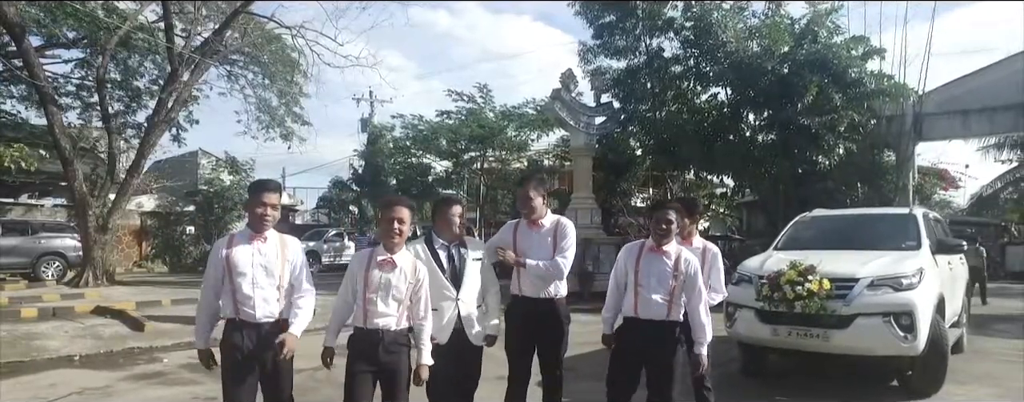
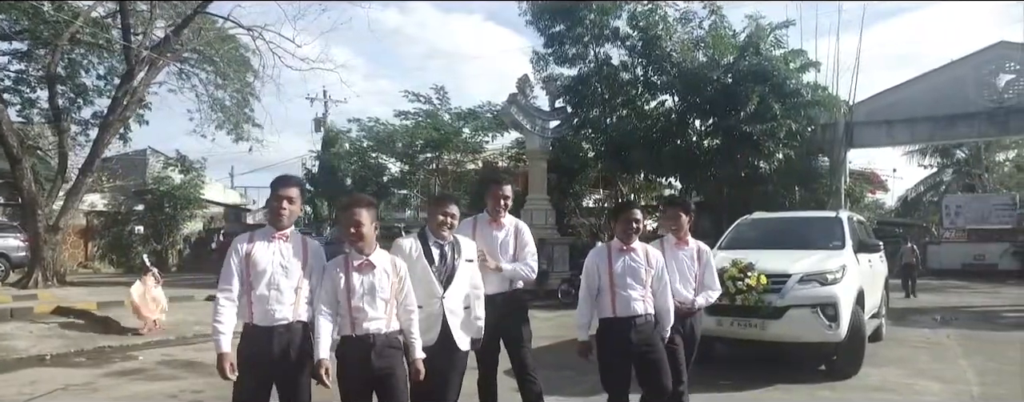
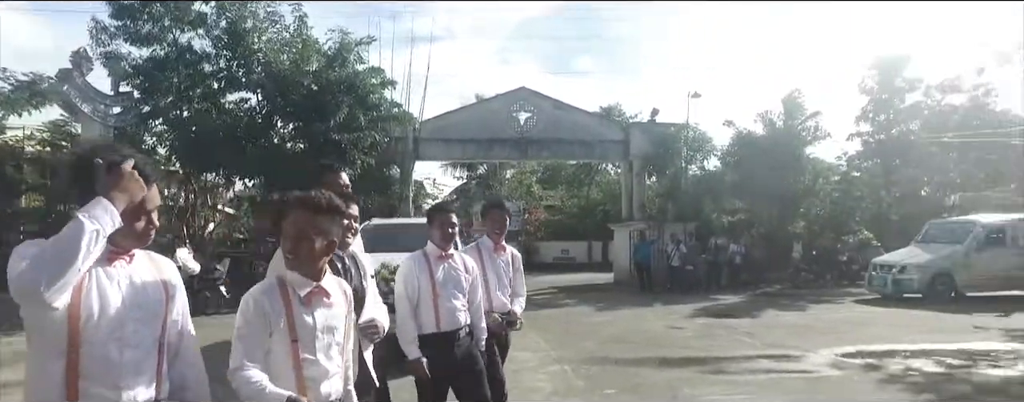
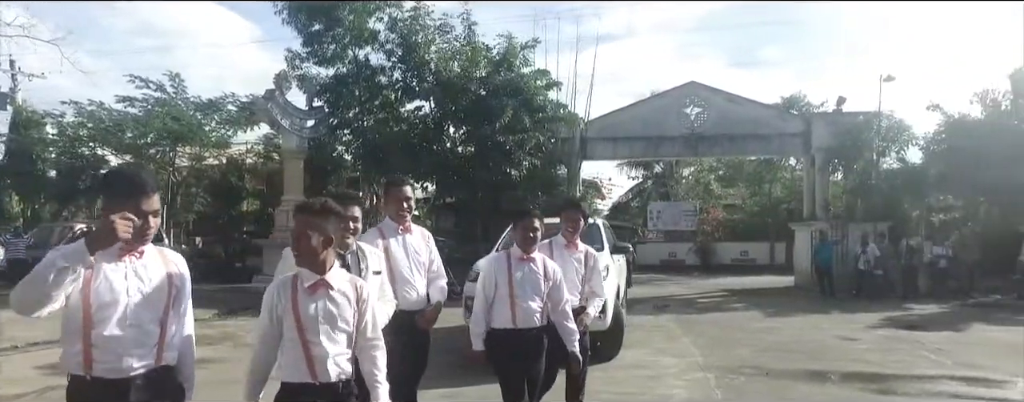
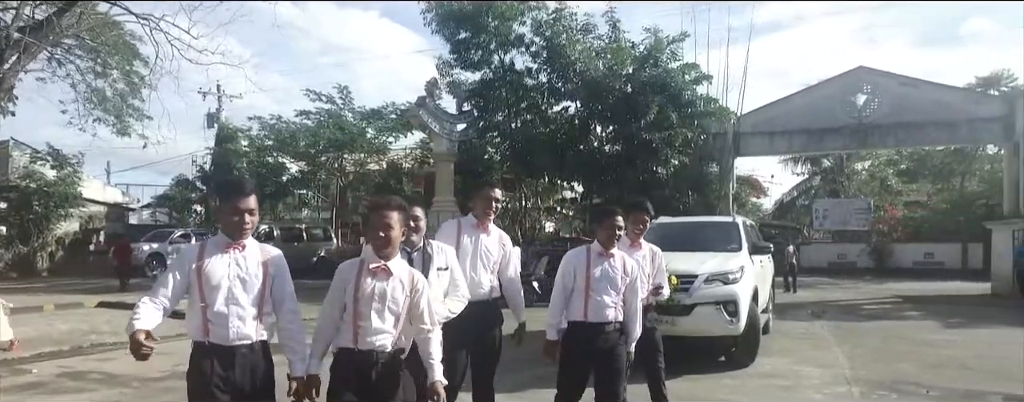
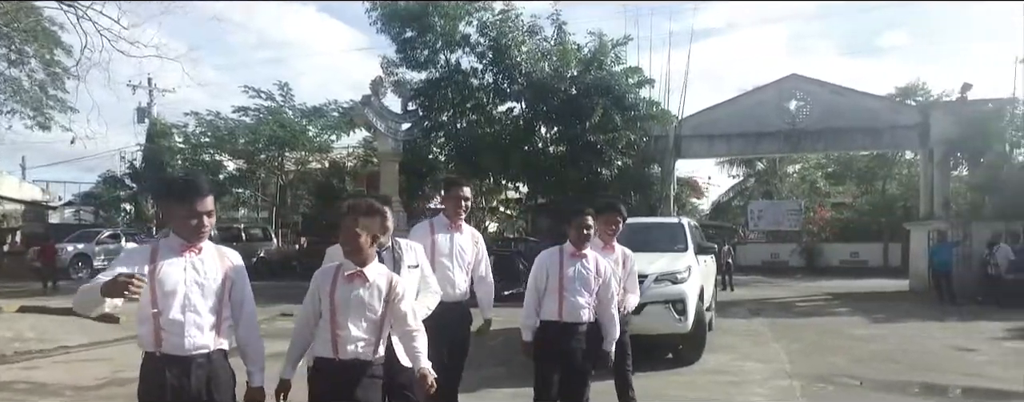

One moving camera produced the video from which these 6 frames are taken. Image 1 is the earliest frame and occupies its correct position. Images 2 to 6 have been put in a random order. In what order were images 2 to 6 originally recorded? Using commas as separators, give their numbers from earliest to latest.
2, 5, 6, 4, 3
